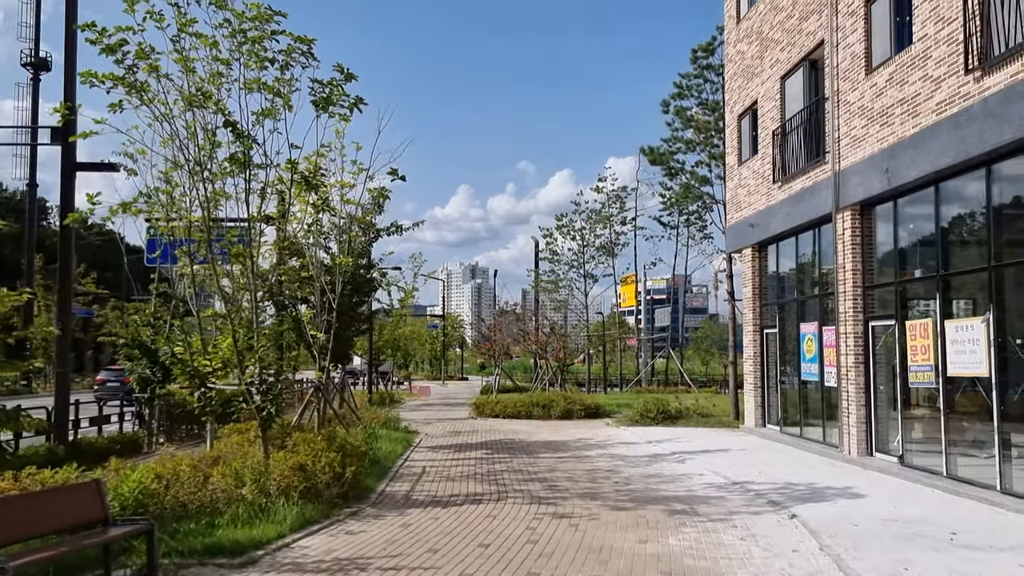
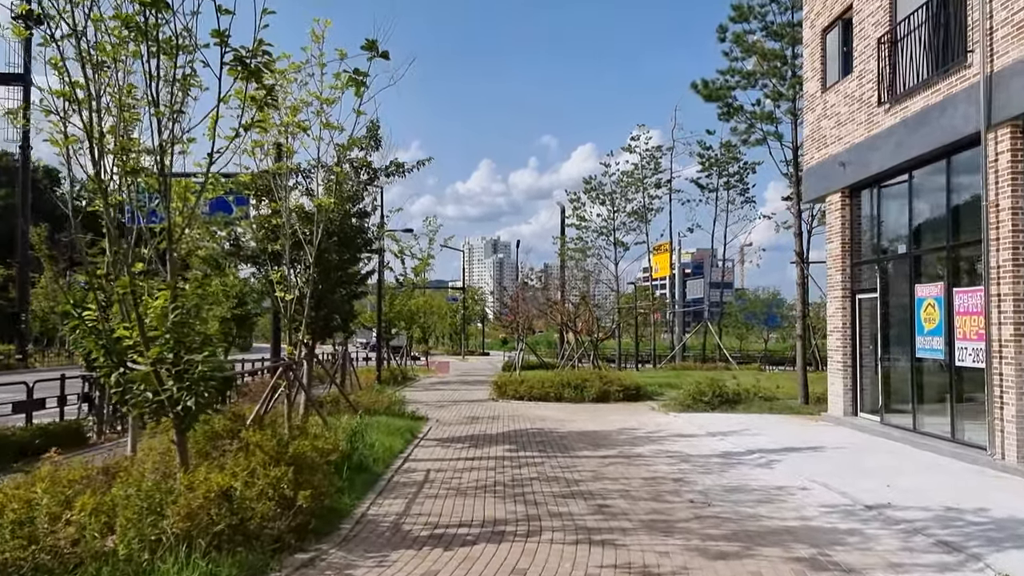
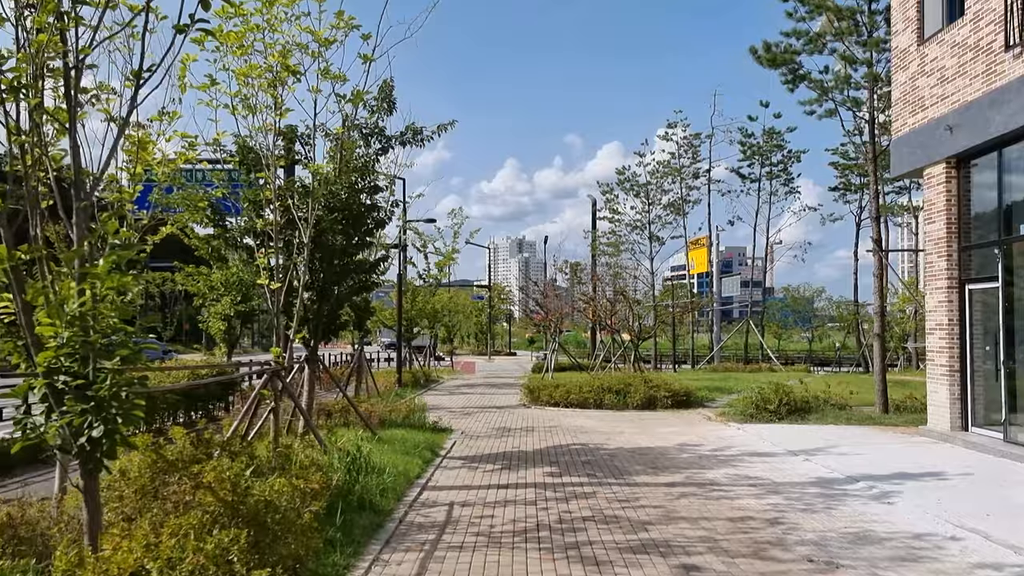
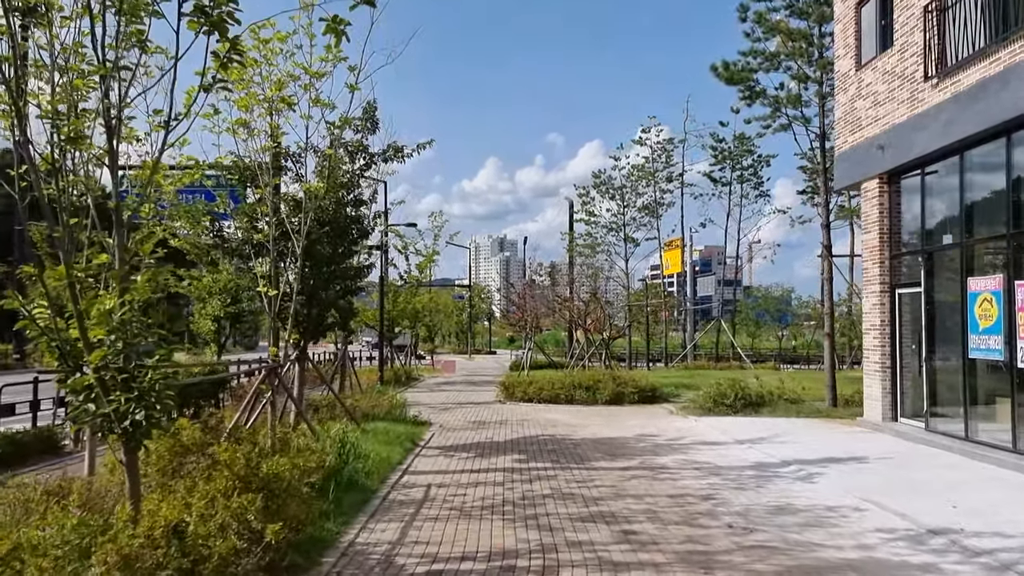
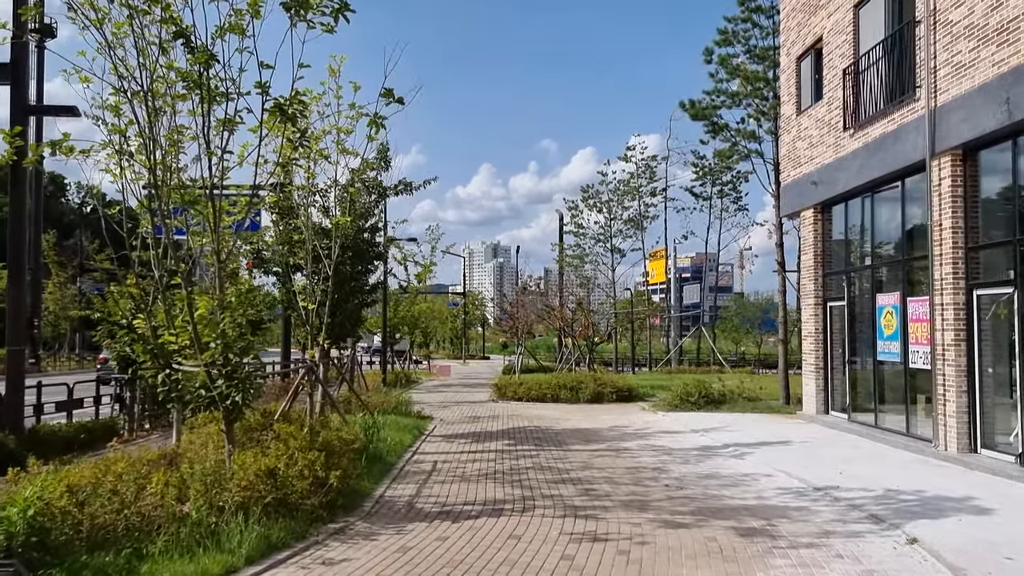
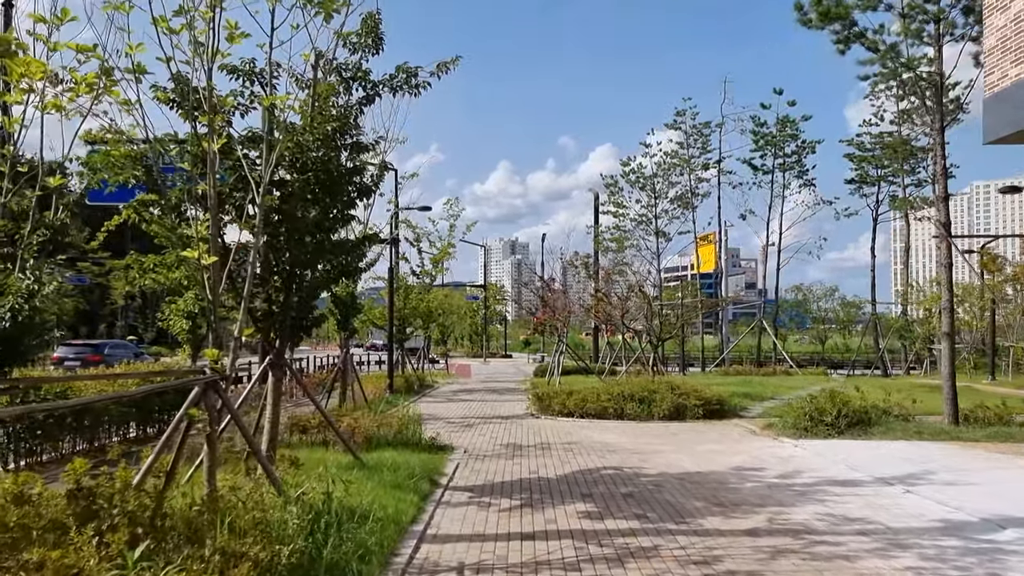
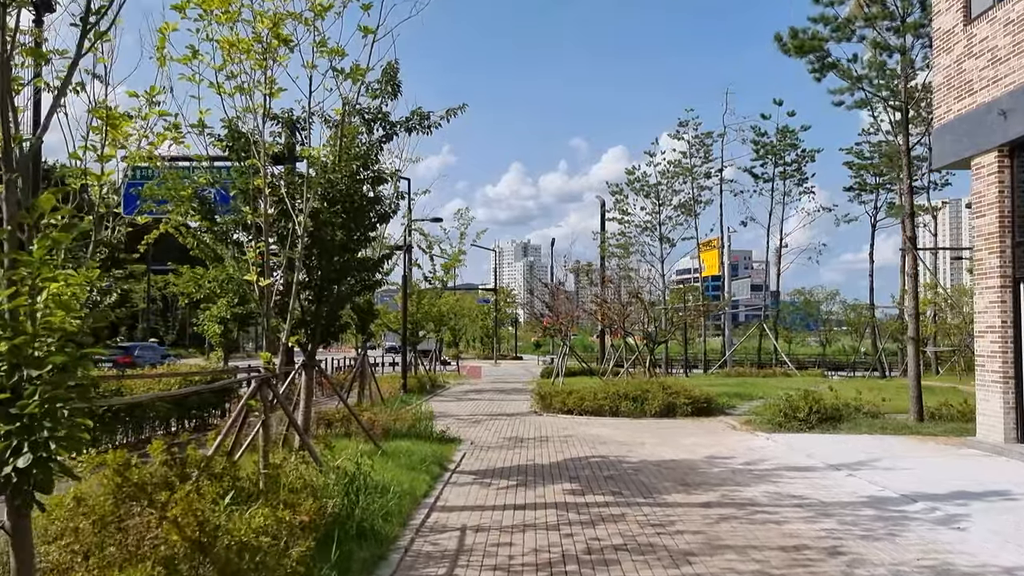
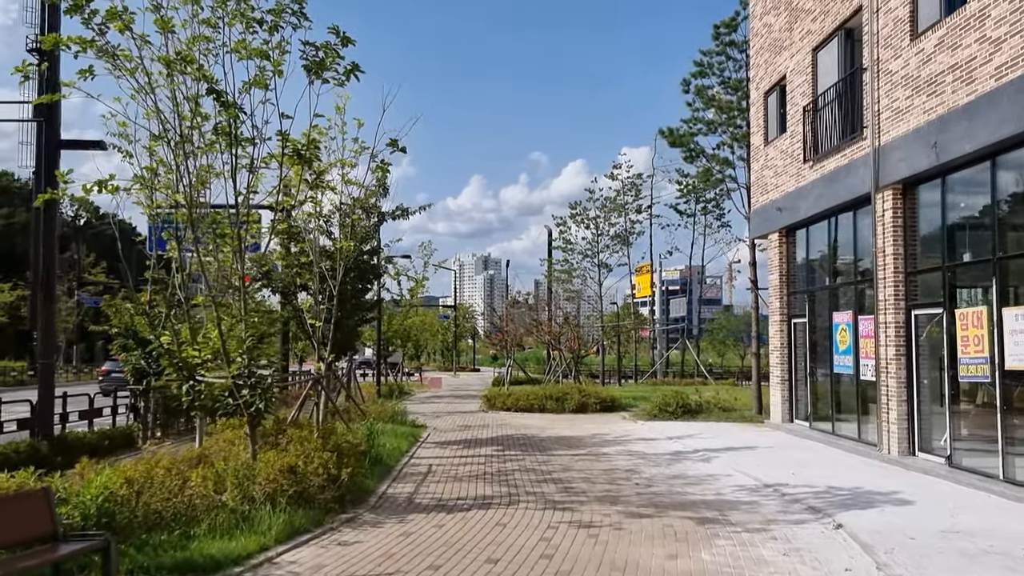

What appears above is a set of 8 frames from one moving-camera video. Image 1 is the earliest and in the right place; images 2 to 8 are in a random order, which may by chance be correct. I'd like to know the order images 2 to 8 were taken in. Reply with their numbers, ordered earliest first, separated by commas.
8, 5, 2, 4, 3, 7, 6
